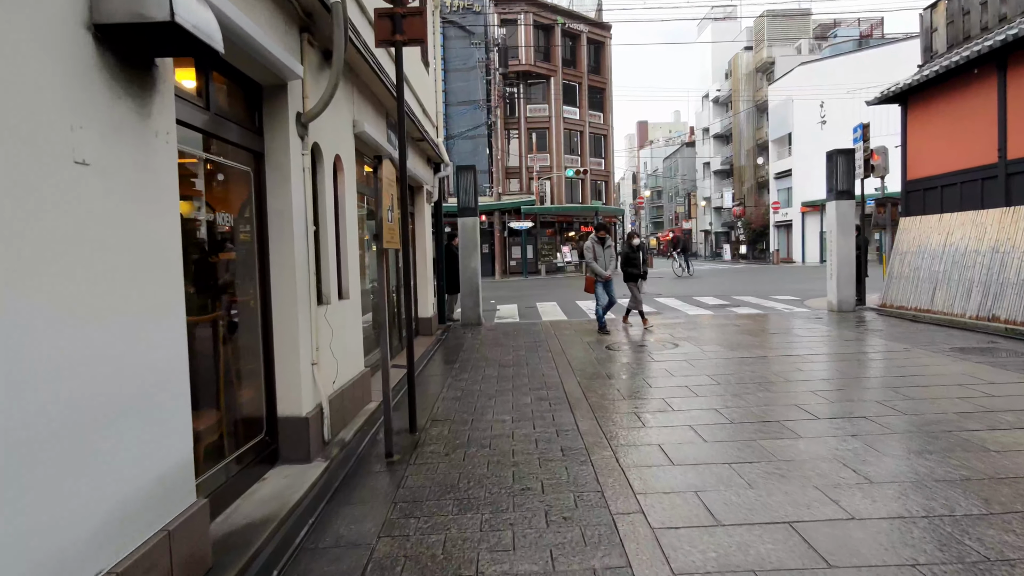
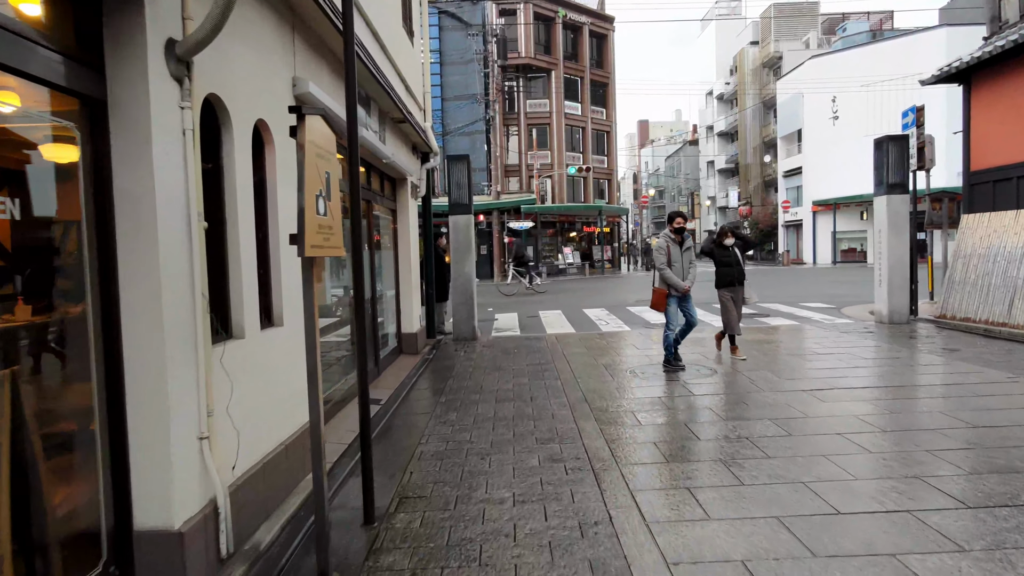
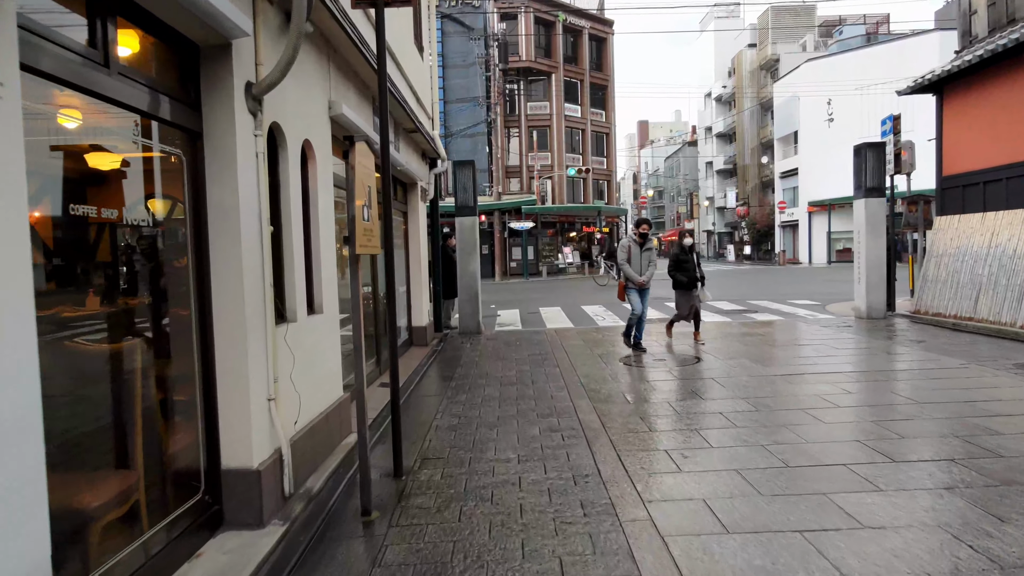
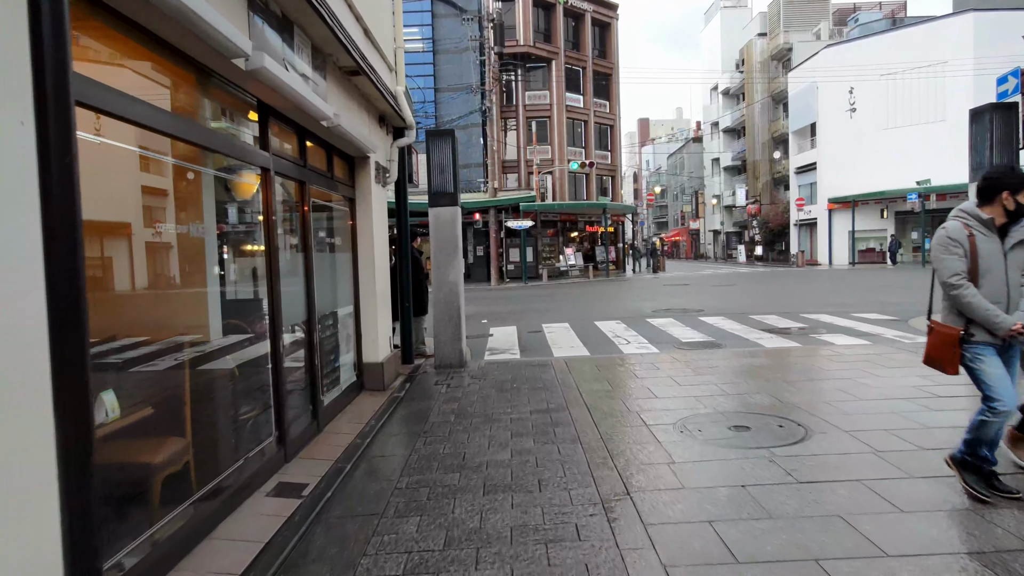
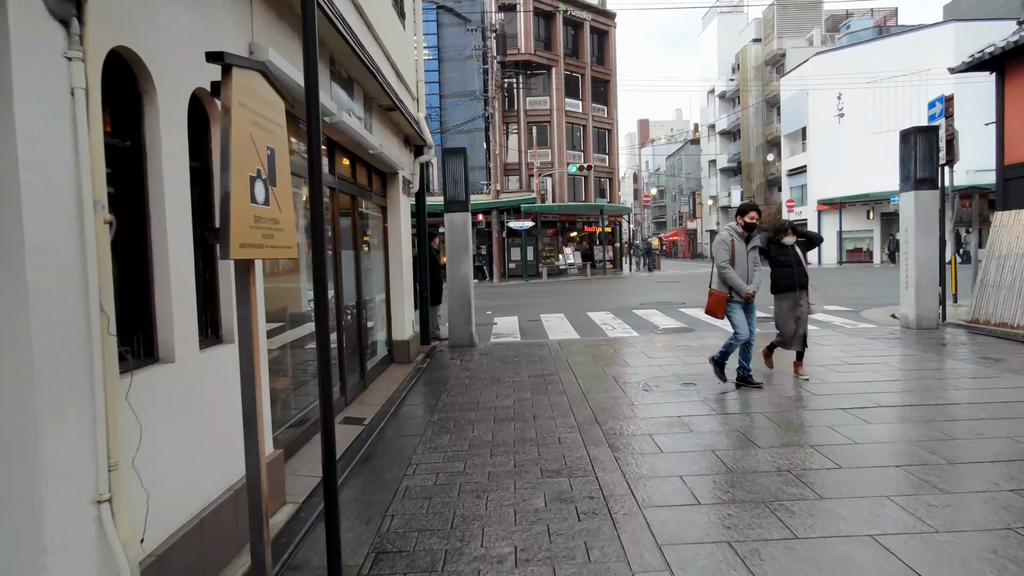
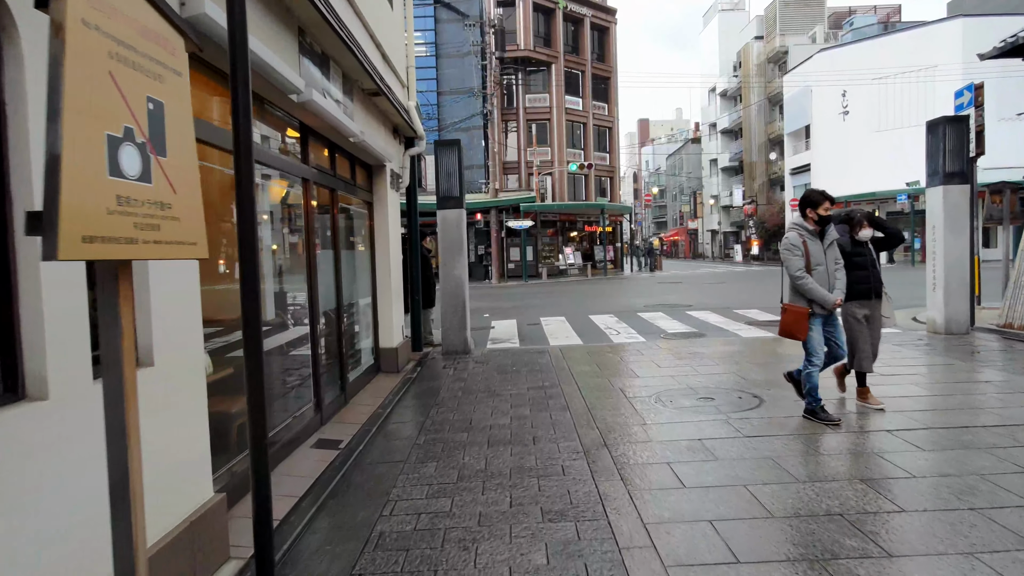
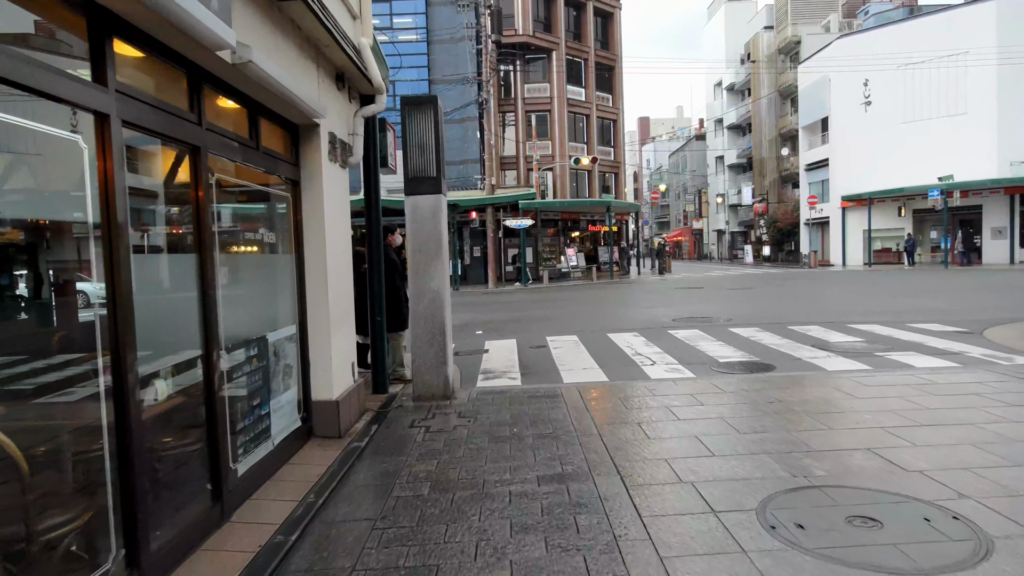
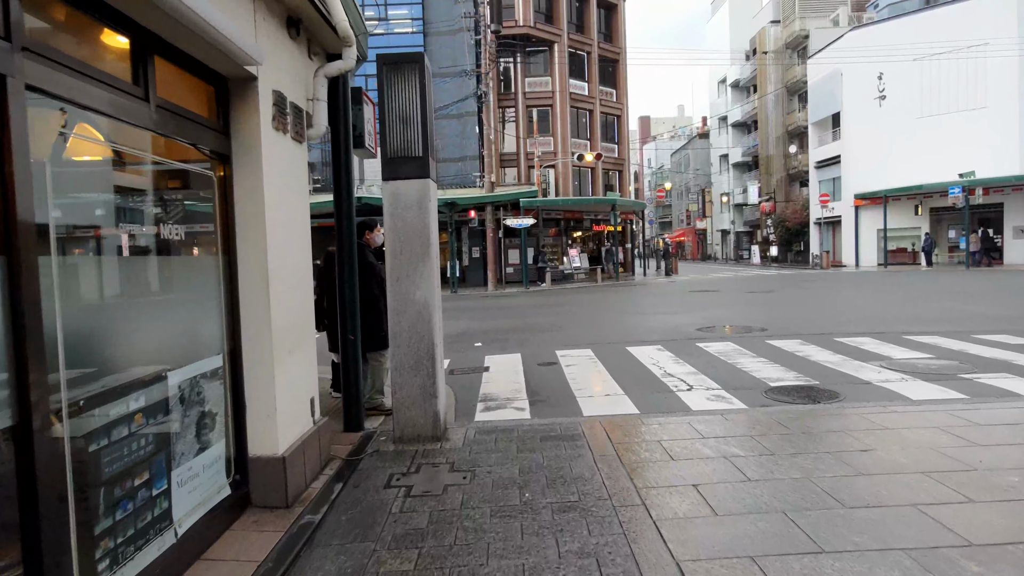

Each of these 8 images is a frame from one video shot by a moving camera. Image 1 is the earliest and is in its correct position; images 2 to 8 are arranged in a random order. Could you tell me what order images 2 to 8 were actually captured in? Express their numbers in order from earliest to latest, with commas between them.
3, 2, 5, 6, 4, 7, 8
